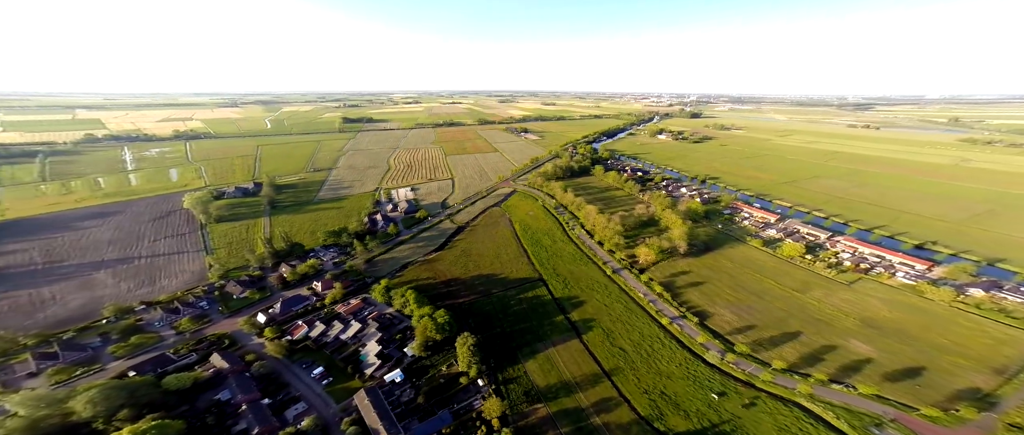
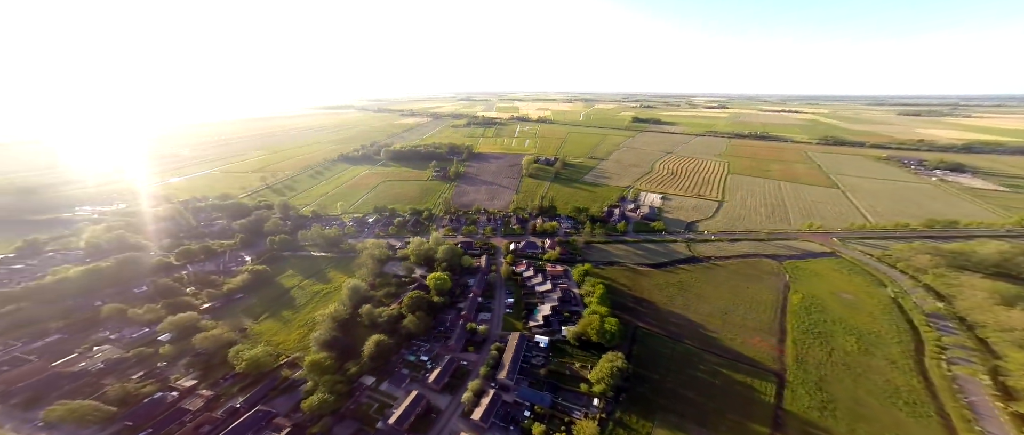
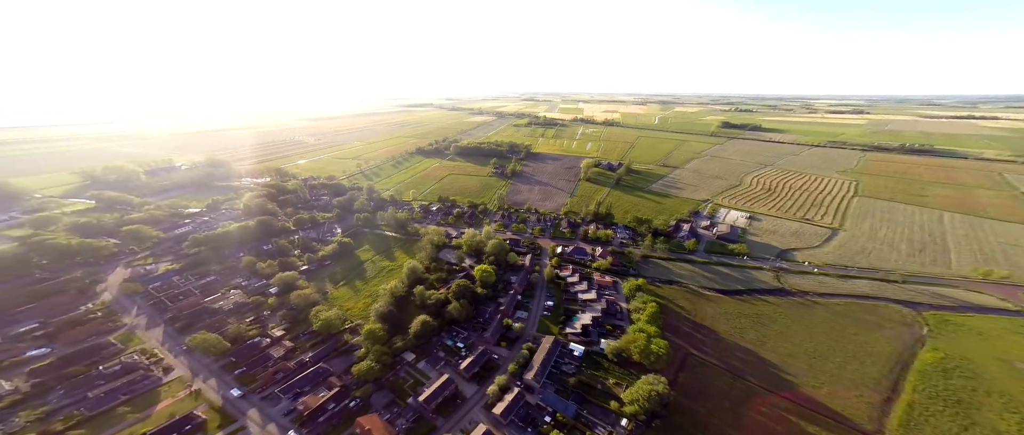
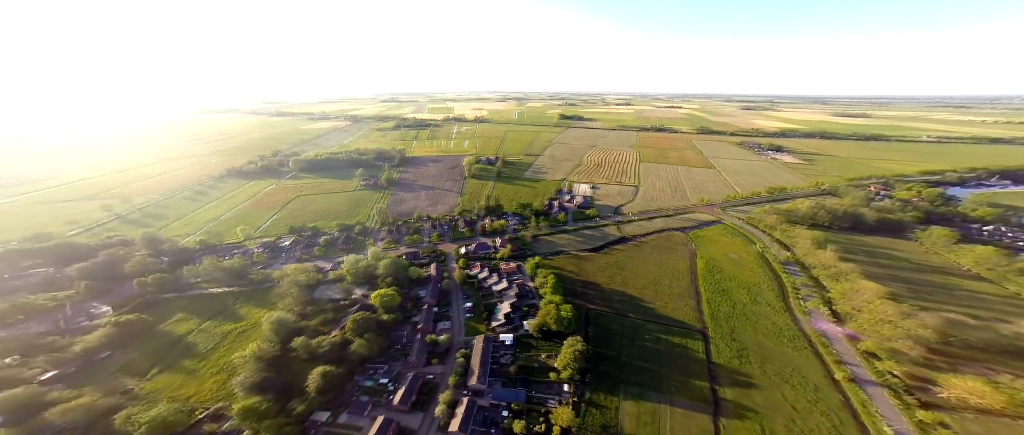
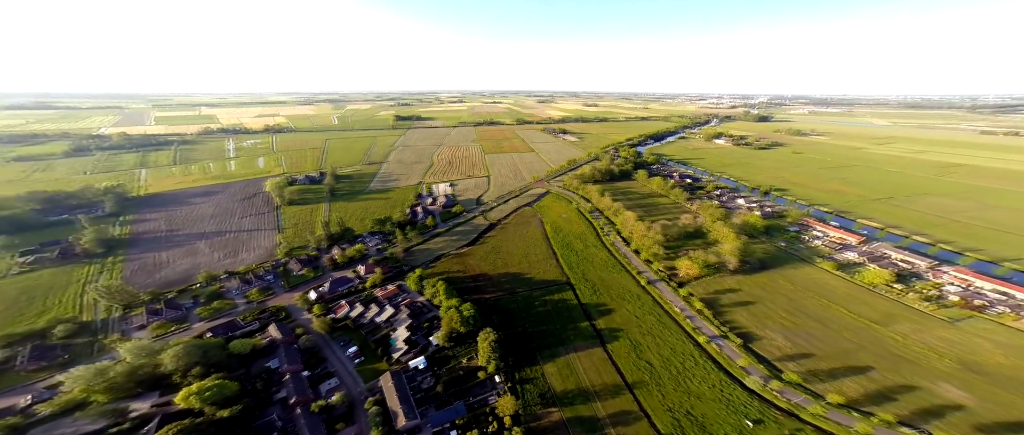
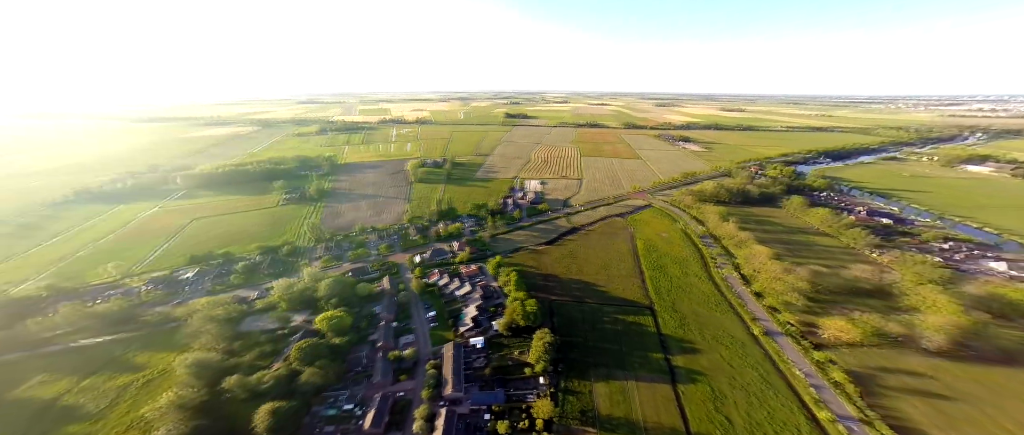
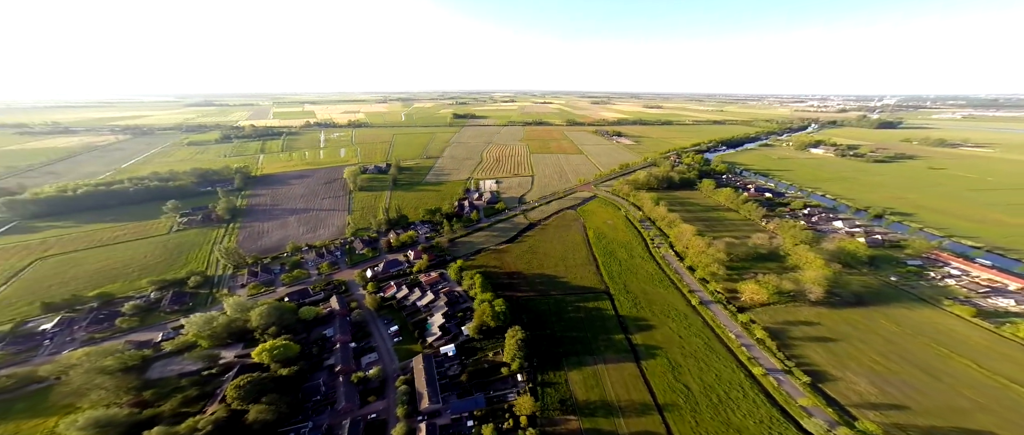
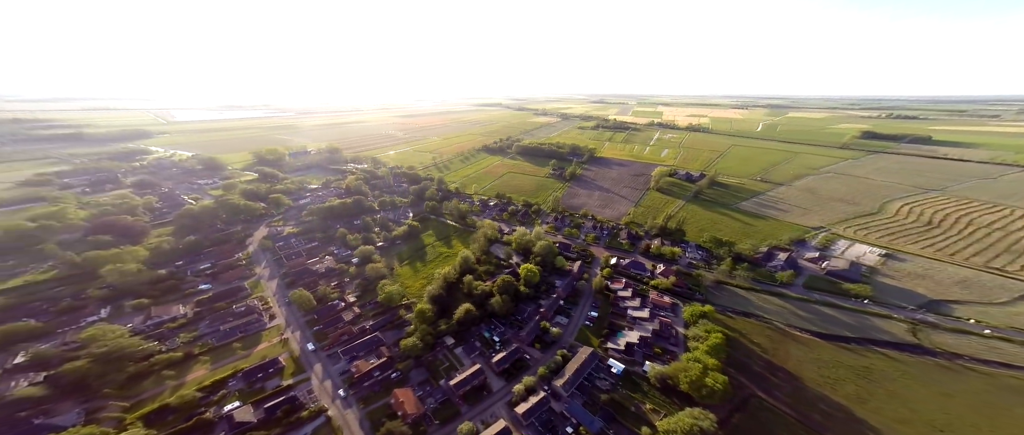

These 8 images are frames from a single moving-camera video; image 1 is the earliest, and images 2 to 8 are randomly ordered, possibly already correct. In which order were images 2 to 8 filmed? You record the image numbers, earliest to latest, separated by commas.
5, 7, 6, 4, 2, 3, 8
